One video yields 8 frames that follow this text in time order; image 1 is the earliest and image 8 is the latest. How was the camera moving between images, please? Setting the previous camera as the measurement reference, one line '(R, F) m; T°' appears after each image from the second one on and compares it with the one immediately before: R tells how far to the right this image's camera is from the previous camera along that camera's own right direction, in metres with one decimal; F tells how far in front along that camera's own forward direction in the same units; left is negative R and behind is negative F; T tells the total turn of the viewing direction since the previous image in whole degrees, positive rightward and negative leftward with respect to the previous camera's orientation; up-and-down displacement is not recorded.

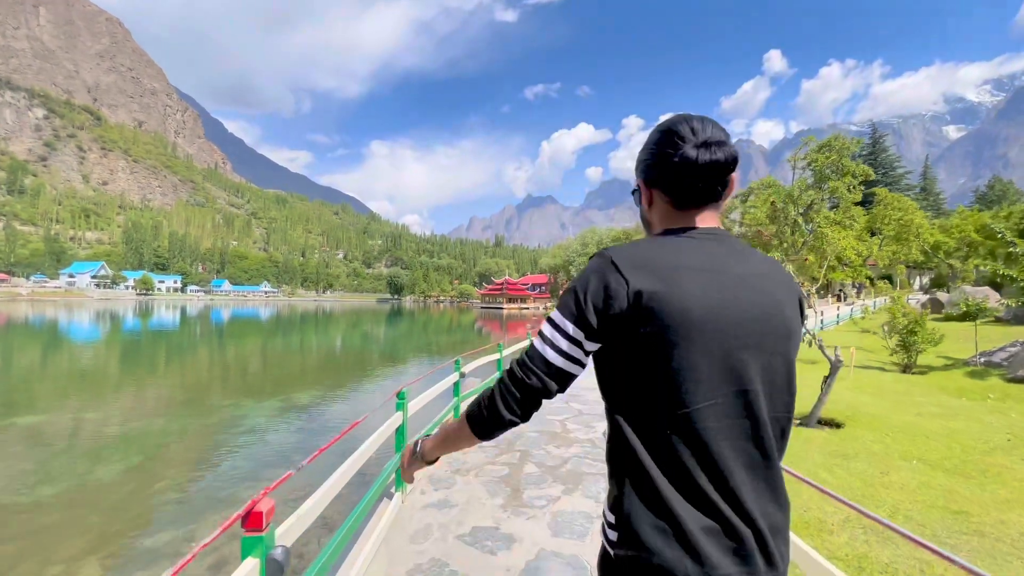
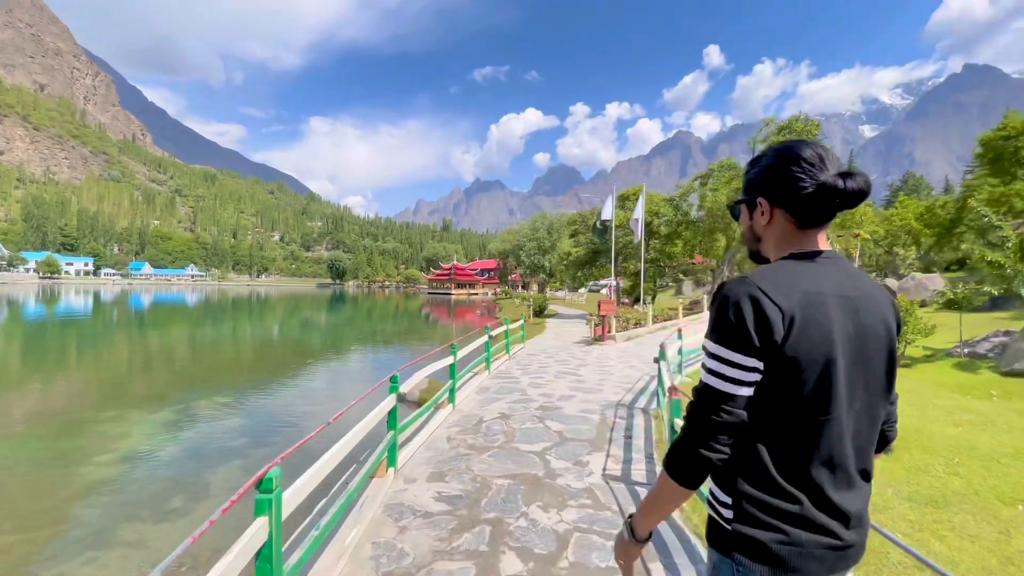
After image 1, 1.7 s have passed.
(-0.1, +2.1) m; +6°
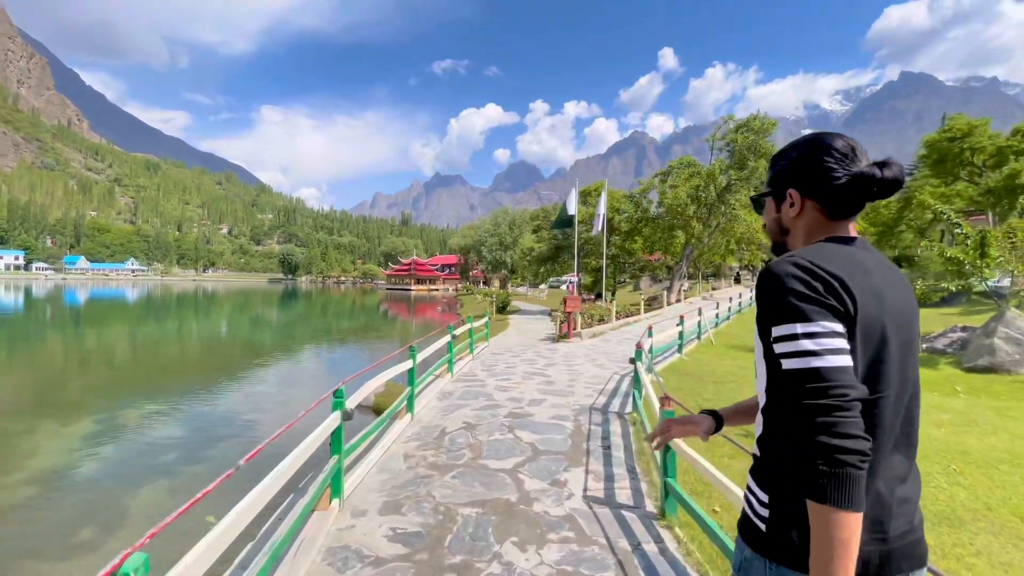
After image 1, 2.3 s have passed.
(-0.1, +0.7) m; +5°
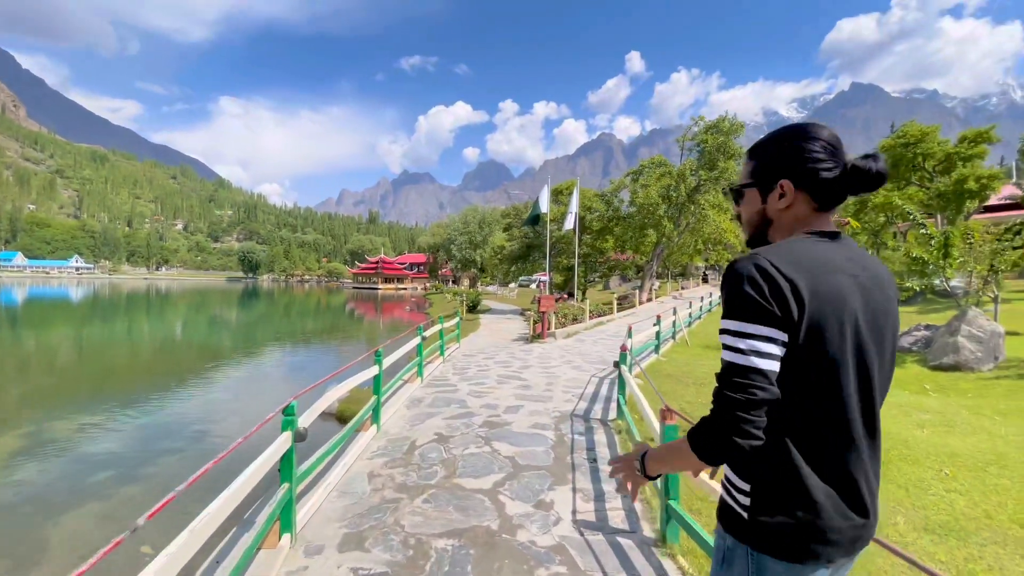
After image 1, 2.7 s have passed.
(-0.1, +0.5) m; +4°
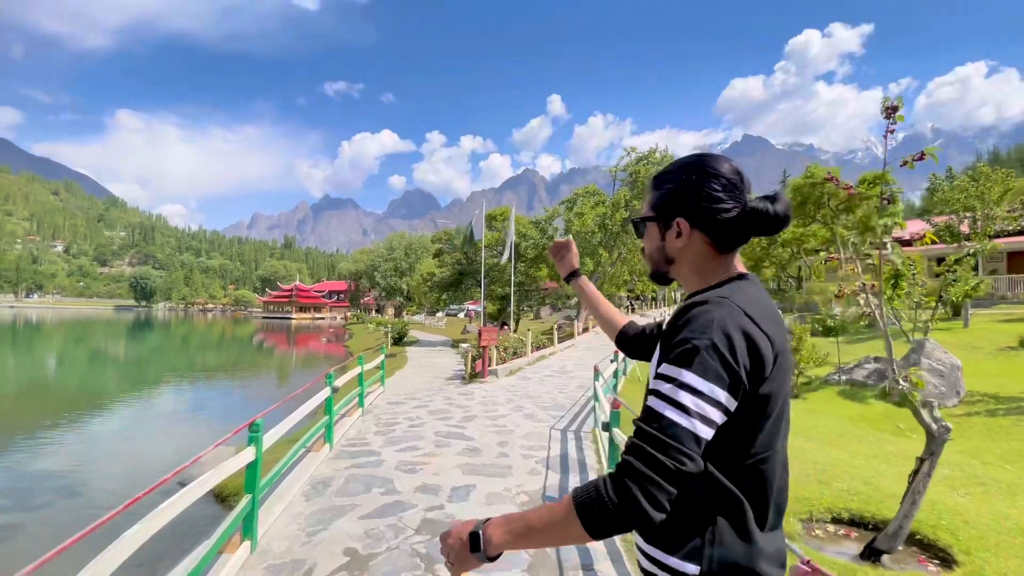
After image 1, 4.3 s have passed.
(-0.2, +1.7) m; +9°
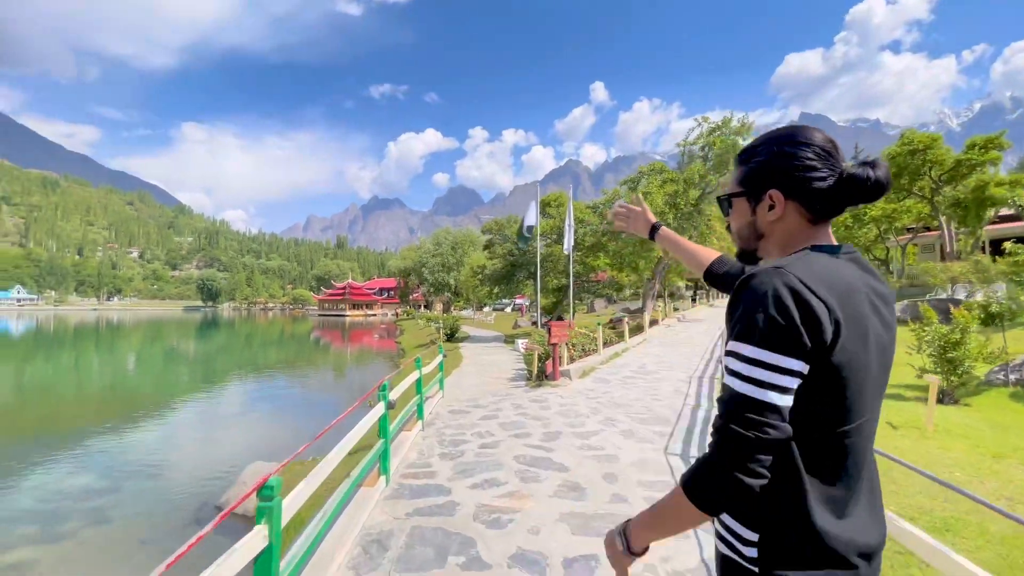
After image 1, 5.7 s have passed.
(-0.6, +1.6) m; -5°
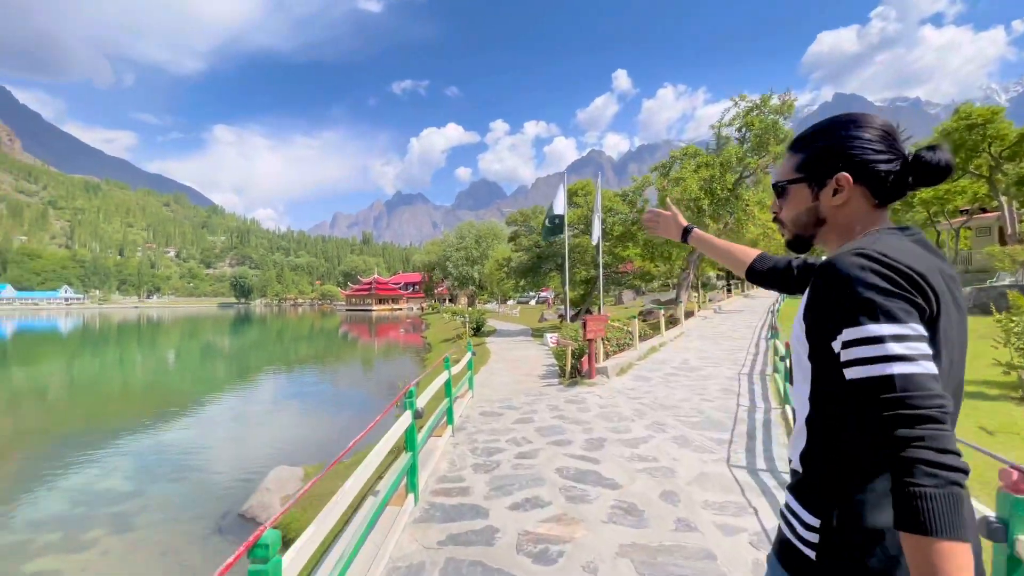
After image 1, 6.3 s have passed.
(-0.2, +0.6) m; -3°
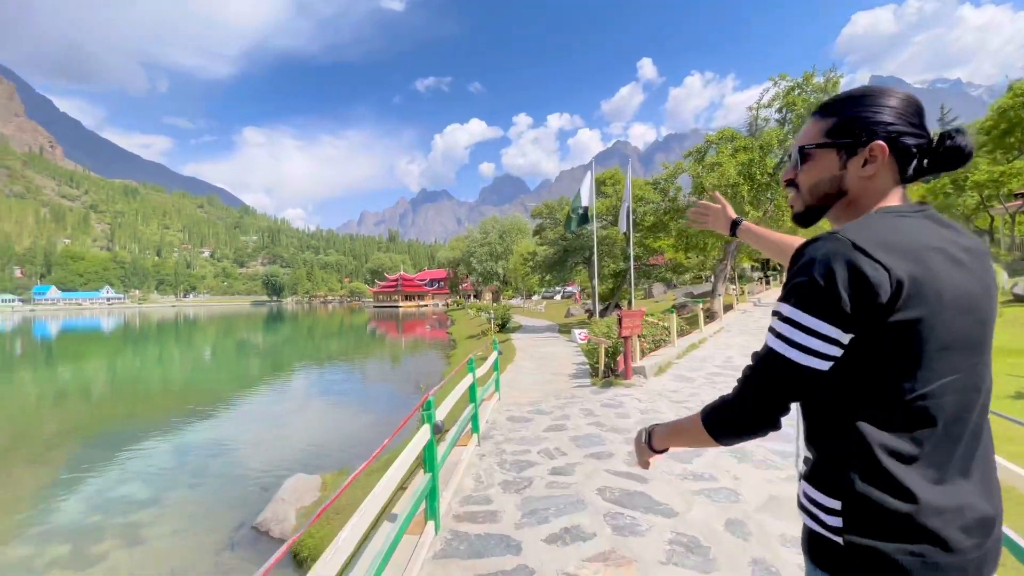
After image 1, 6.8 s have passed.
(-0.1, +0.7) m; -3°
